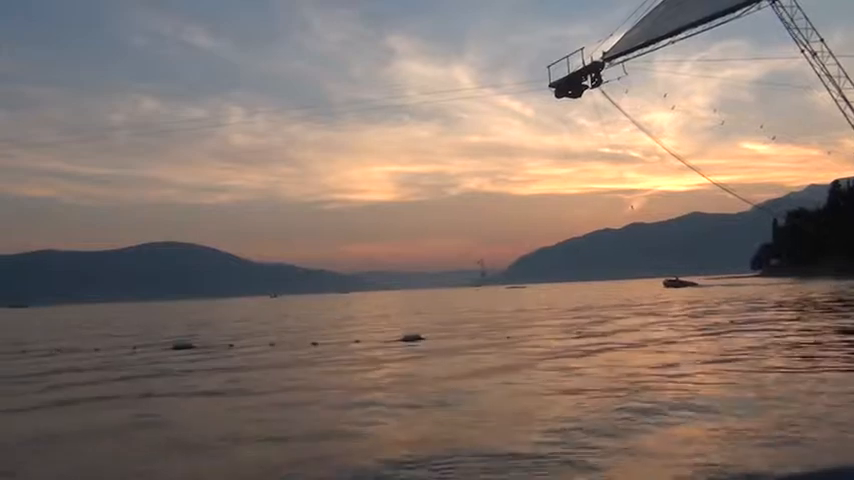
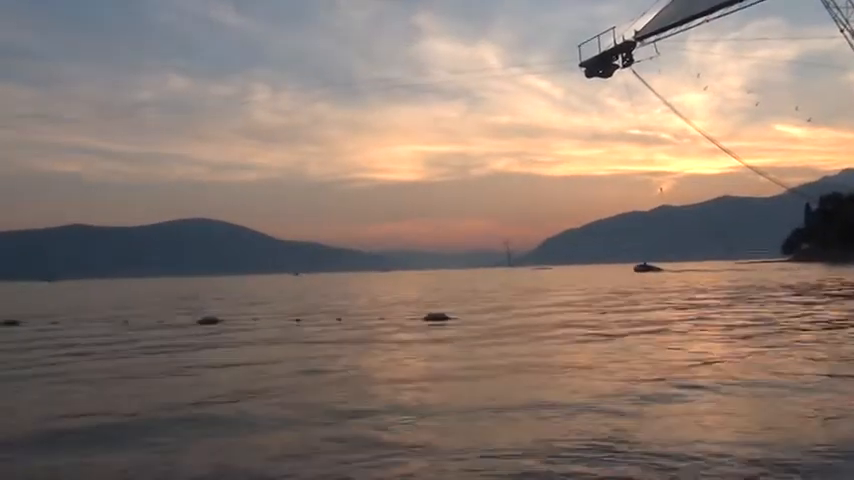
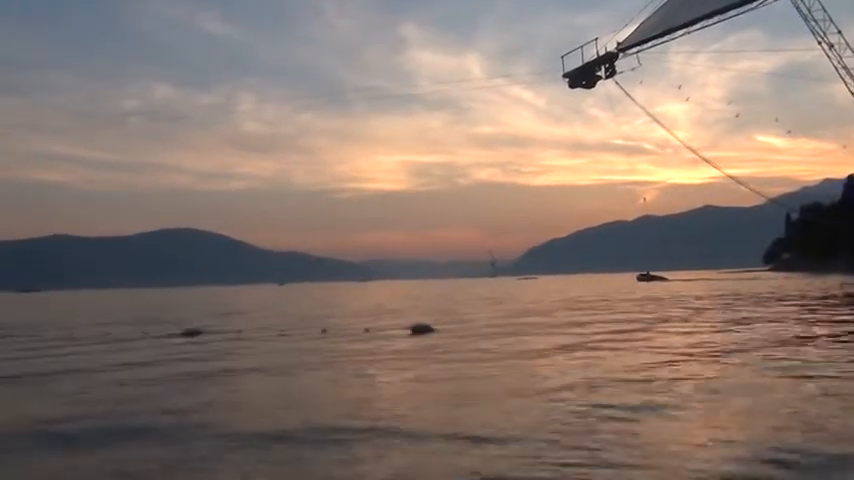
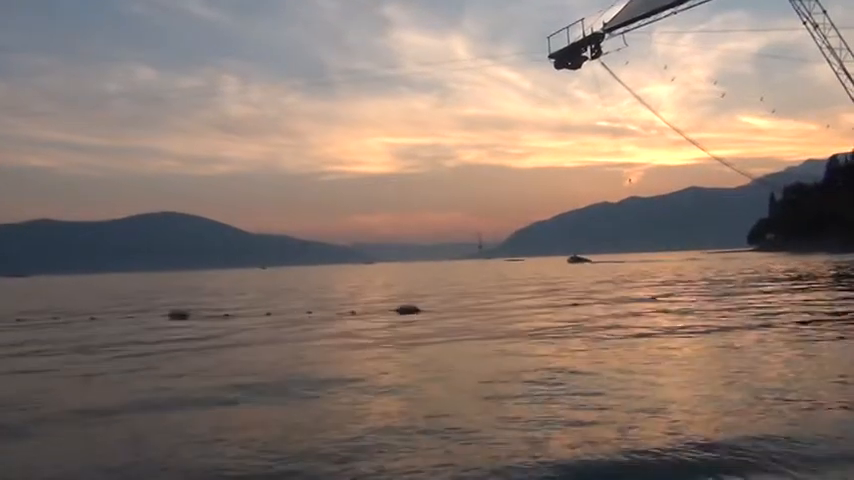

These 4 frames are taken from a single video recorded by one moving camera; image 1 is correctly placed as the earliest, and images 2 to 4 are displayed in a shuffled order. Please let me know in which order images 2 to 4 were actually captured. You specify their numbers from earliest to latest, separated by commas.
3, 2, 4
